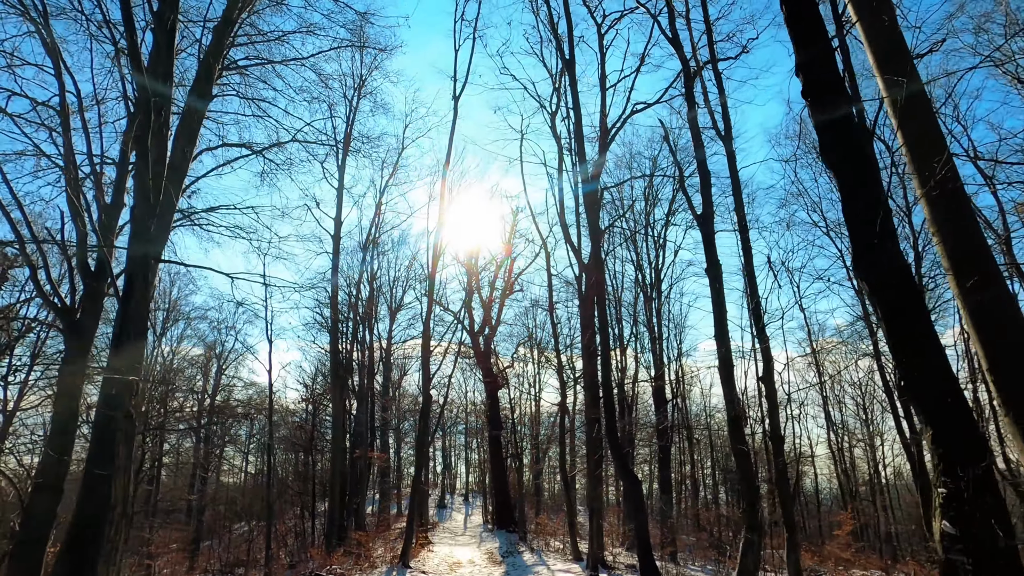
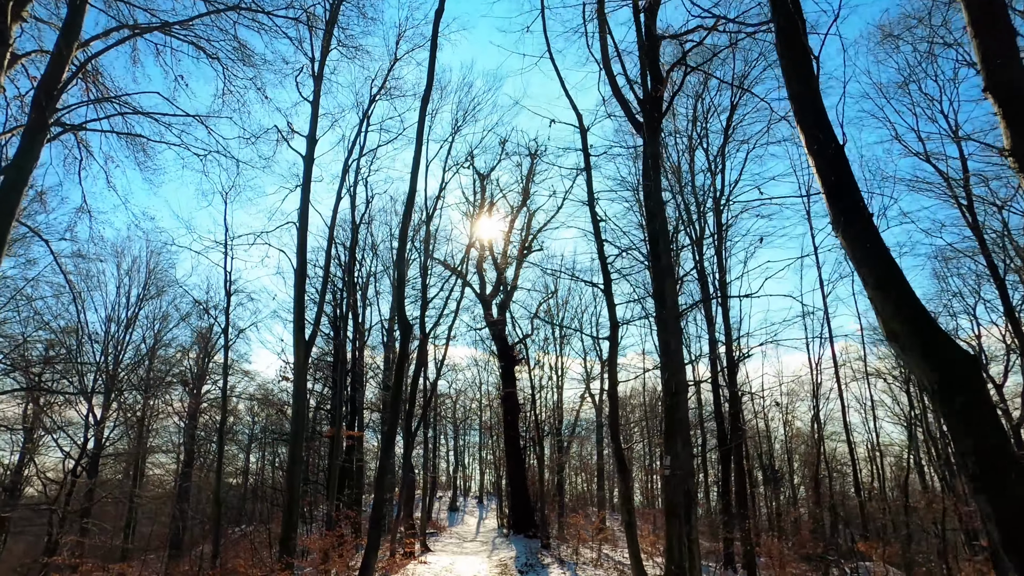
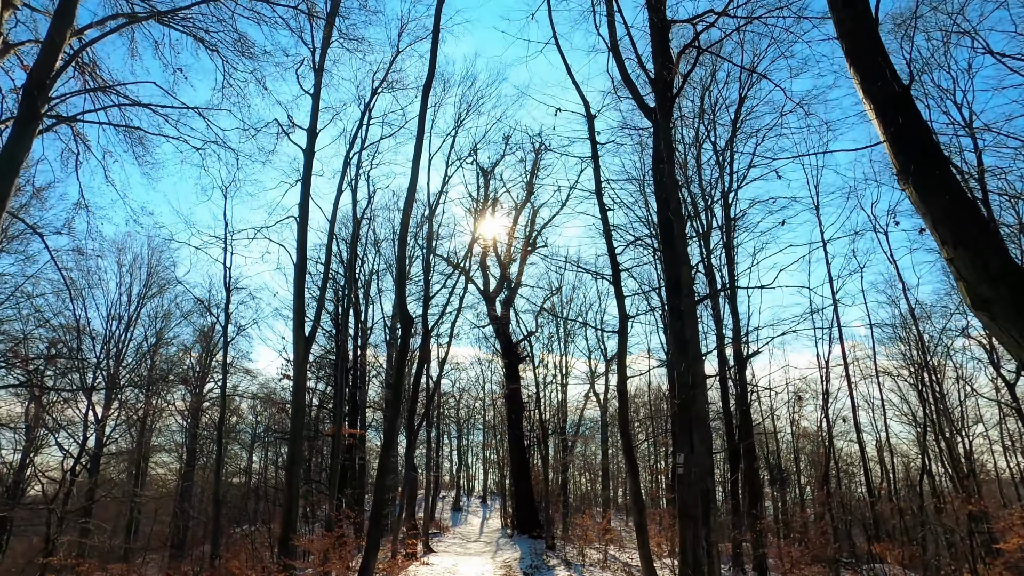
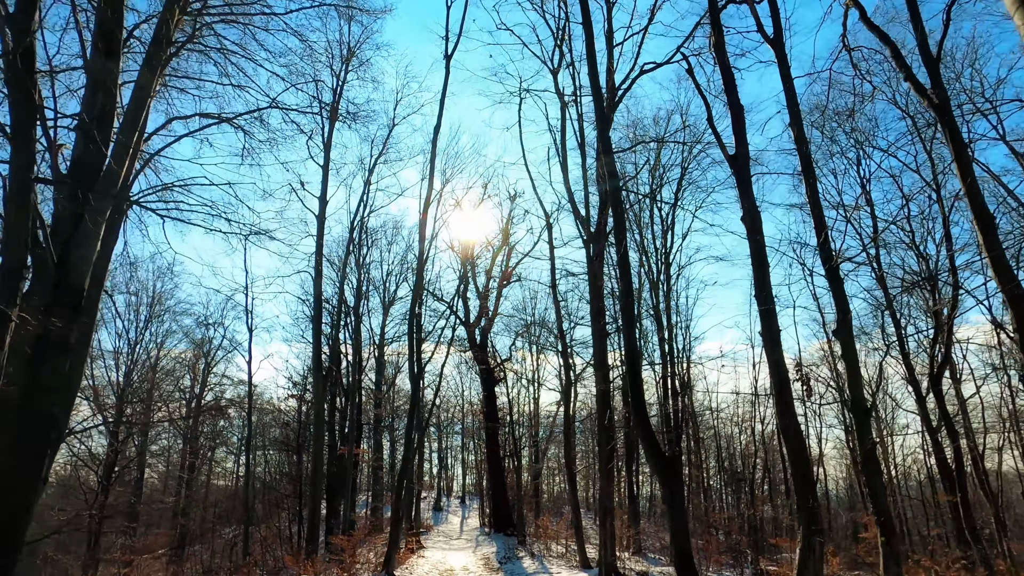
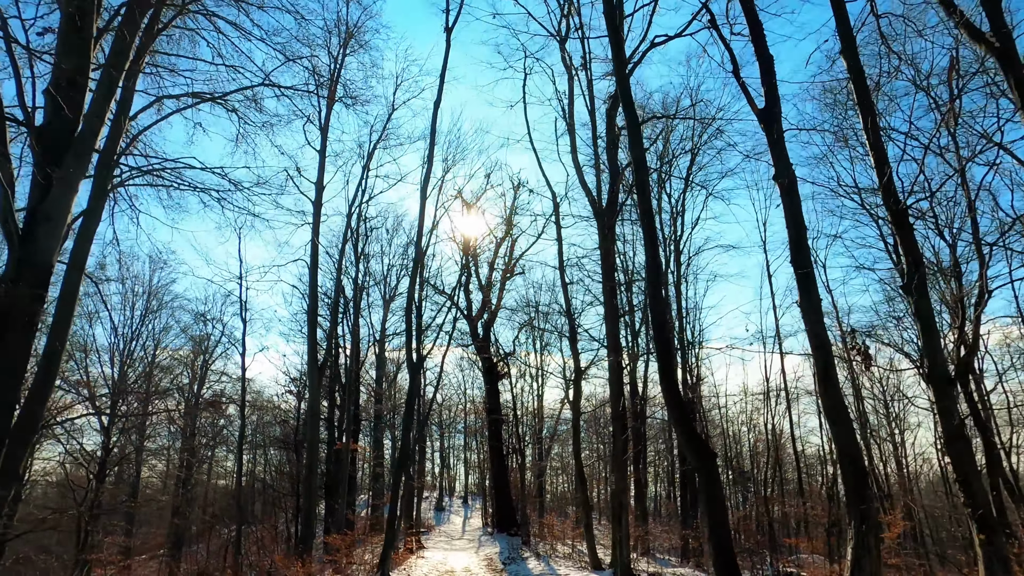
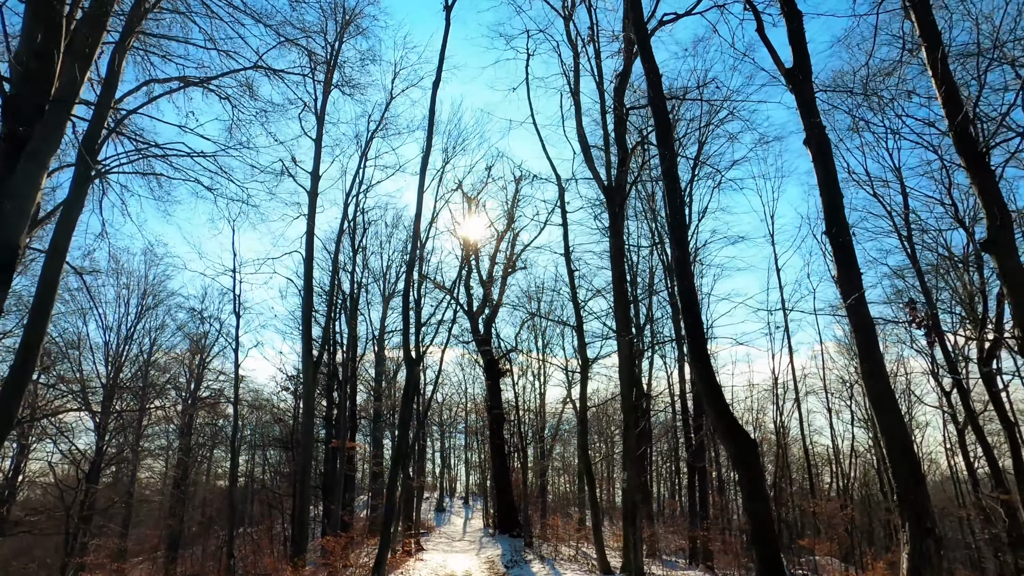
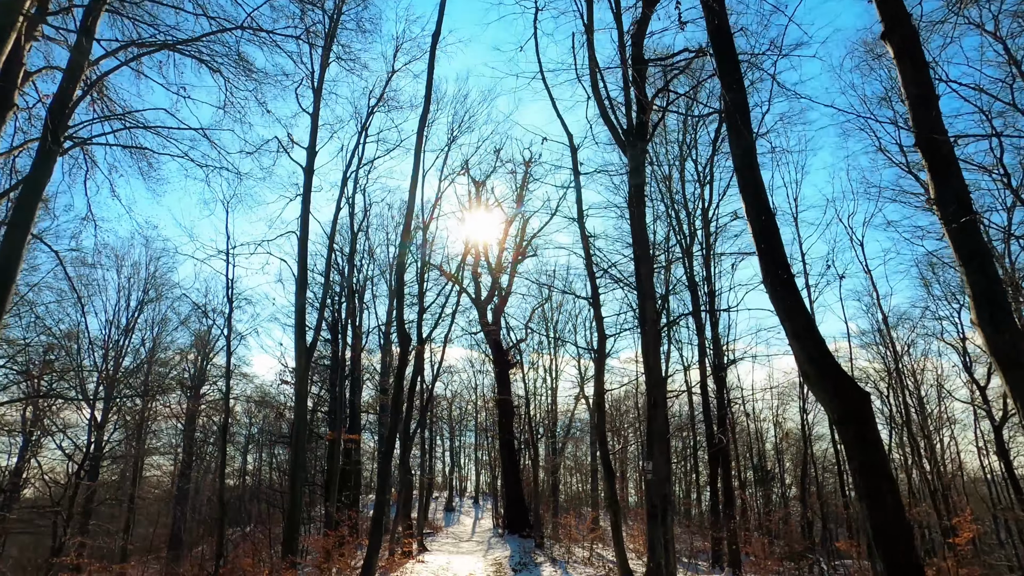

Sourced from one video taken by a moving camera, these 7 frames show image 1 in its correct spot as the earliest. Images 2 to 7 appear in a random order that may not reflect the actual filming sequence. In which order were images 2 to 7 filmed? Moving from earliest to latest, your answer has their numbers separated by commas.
4, 5, 6, 7, 2, 3
